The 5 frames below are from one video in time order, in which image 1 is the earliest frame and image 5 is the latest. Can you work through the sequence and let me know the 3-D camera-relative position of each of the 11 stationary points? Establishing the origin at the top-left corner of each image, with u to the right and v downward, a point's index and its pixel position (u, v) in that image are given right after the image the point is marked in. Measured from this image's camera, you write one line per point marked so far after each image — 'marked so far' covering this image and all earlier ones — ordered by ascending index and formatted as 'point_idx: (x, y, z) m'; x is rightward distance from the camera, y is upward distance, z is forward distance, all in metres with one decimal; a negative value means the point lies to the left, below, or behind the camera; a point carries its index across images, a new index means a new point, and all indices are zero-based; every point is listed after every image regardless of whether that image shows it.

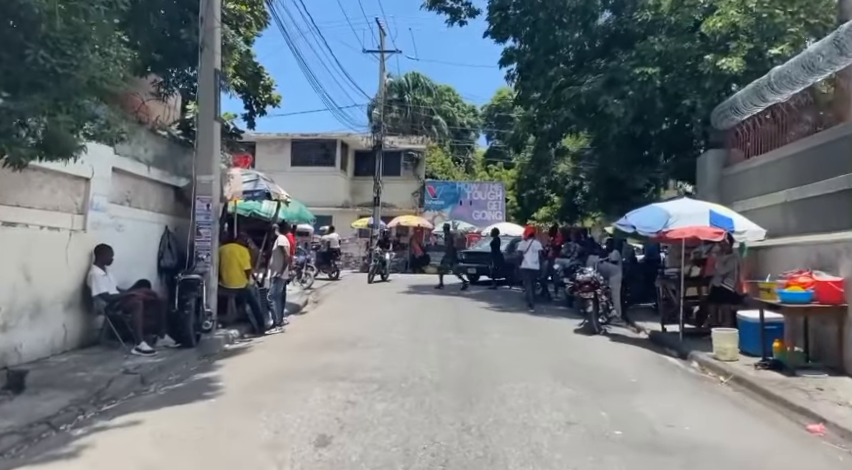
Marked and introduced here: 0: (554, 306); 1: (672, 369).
0: (+3.3, -1.8, +15.8) m
1: (+3.6, -1.9, +8.9) m
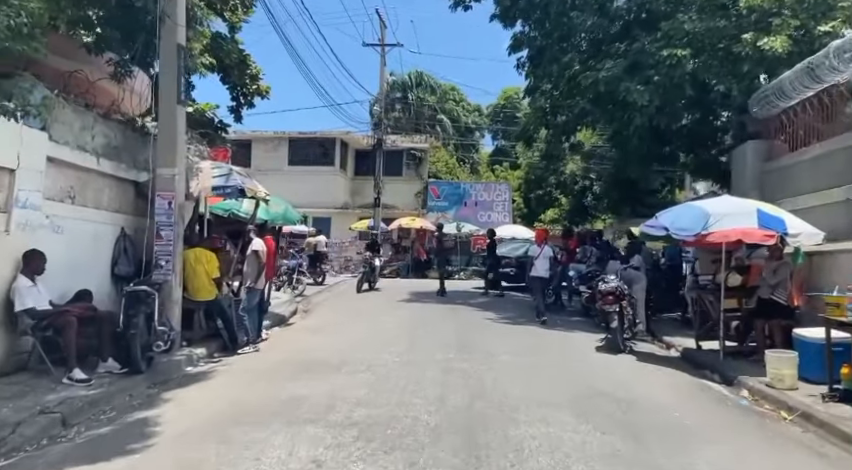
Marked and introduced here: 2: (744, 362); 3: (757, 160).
0: (+3.3, -1.9, +14.2) m
1: (+3.5, -2.0, +7.4) m
2: (+4.7, -1.9, +9.2) m
3: (+6.5, +1.5, +12.2) m
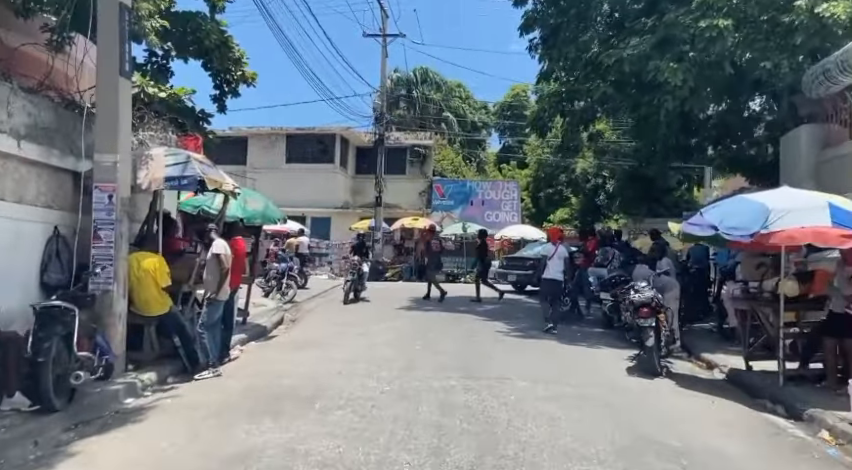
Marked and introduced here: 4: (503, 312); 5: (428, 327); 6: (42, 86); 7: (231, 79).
0: (+3.3, -1.9, +12.6) m
1: (+3.5, -2.0, +5.7) m
2: (+4.7, -1.9, +7.5) m
3: (+6.5, +1.5, +10.5) m
4: (+1.8, -1.8, +14.4) m
5: (0.0, -1.8, +11.8) m
6: (-4.8, +1.9, +7.8) m
7: (-5.0, +4.0, +15.7) m
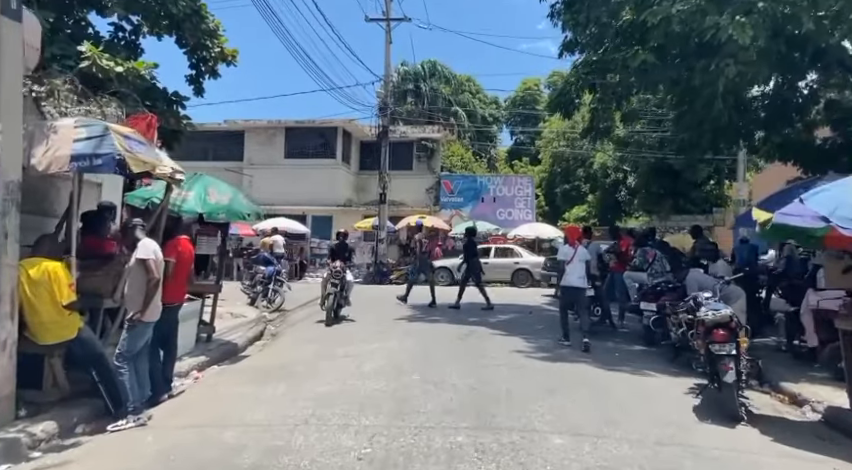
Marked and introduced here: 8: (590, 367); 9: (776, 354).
0: (+3.4, -1.8, +10.4) m
1: (+3.4, -1.9, +3.6) m
2: (+4.7, -1.9, +5.4) m
3: (+6.5, +1.5, +8.3) m
4: (+1.9, -1.8, +12.3) m
5: (+0.1, -1.7, +9.7) m
6: (-4.8, +1.9, +5.8) m
7: (-4.9, +4.0, +13.7) m
8: (+2.2, -1.8, +8.4) m
9: (+5.5, -1.9, +9.8) m
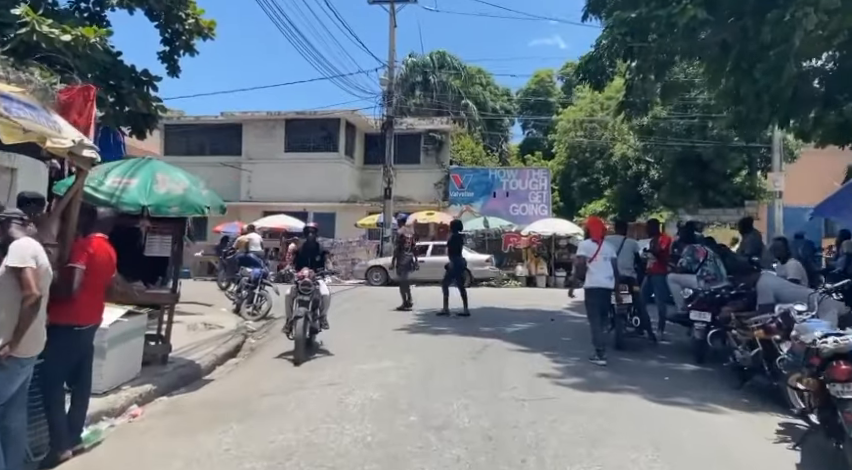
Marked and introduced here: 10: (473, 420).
0: (+3.4, -1.8, +8.6) m
1: (+3.4, -1.9, +1.7) m
2: (+4.7, -1.8, +3.5) m
3: (+6.5, +1.6, +6.4) m
4: (+2.0, -1.7, +10.5) m
5: (+0.1, -1.7, +7.9) m
6: (-4.9, +1.9, +4.1) m
7: (-4.8, +4.0, +12.0) m
8: (+2.3, -1.7, +6.6) m
9: (+5.6, -1.8, +7.9) m
10: (+0.5, -1.6, +5.5) m
